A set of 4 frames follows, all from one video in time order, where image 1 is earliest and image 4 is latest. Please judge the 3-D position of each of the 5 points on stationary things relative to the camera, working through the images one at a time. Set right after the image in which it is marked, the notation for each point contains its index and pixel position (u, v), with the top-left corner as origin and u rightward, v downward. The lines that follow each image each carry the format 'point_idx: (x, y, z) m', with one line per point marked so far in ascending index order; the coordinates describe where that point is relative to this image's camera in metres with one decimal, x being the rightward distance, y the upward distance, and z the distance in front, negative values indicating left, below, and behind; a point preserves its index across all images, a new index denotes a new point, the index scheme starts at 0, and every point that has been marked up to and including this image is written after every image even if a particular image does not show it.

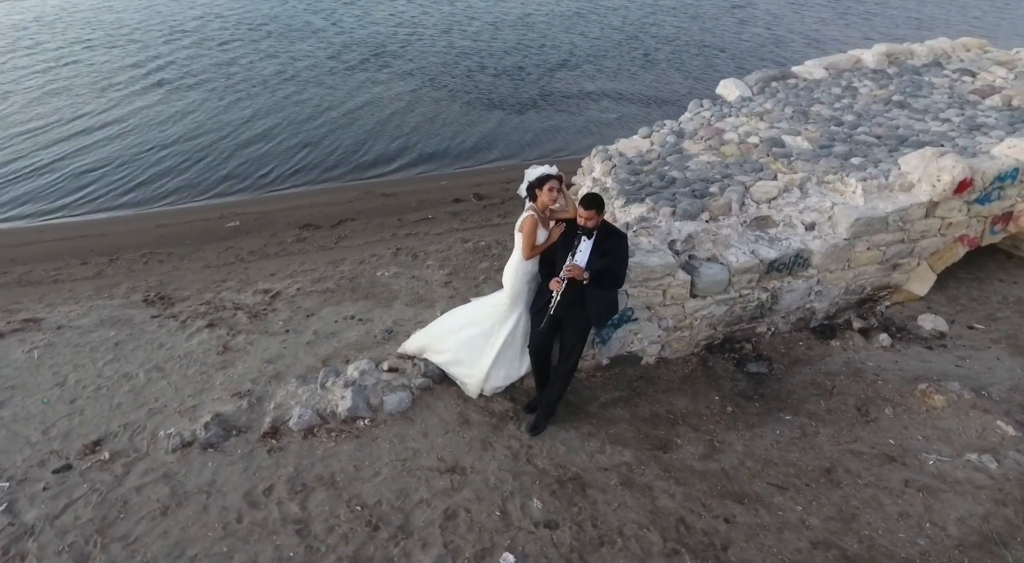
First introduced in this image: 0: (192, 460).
0: (-2.3, -1.3, +4.7) m
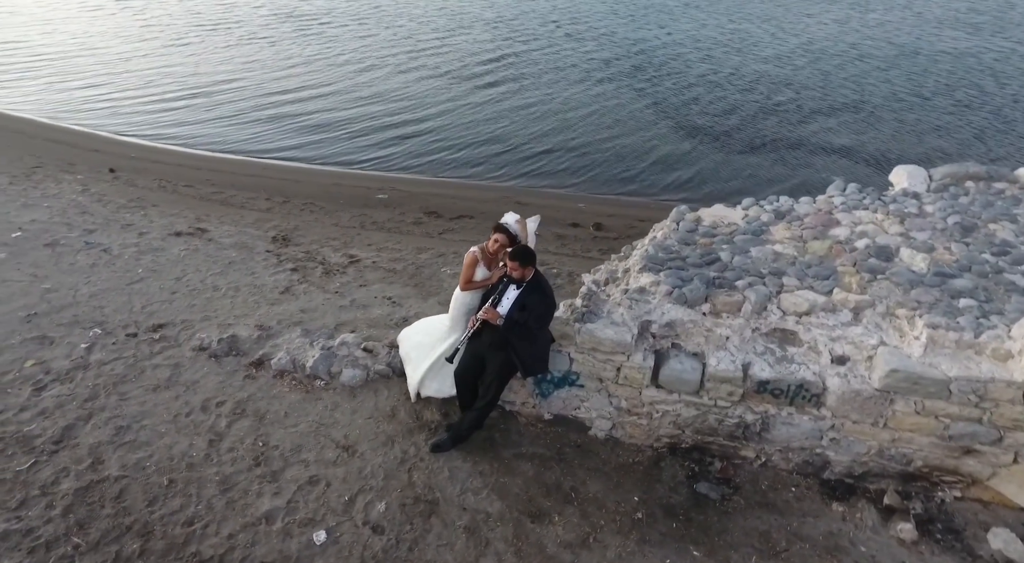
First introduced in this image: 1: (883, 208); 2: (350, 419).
0: (-3.0, -0.8, +6.2) m
1: (+3.9, +0.8, +6.8) m
2: (-1.4, -1.2, +5.8) m
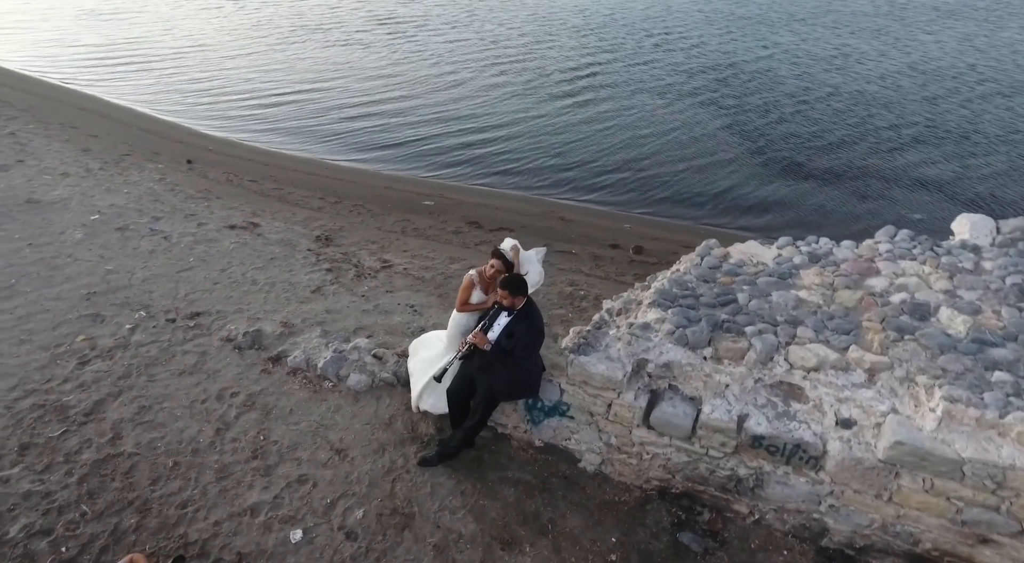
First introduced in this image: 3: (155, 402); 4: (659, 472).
0: (-3.0, -0.7, +6.6) m
1: (+4.1, +0.2, +6.2) m
2: (-1.5, -1.3, +6.0) m
3: (-3.3, -1.1, +6.0) m
4: (+1.2, -1.6, +5.4) m
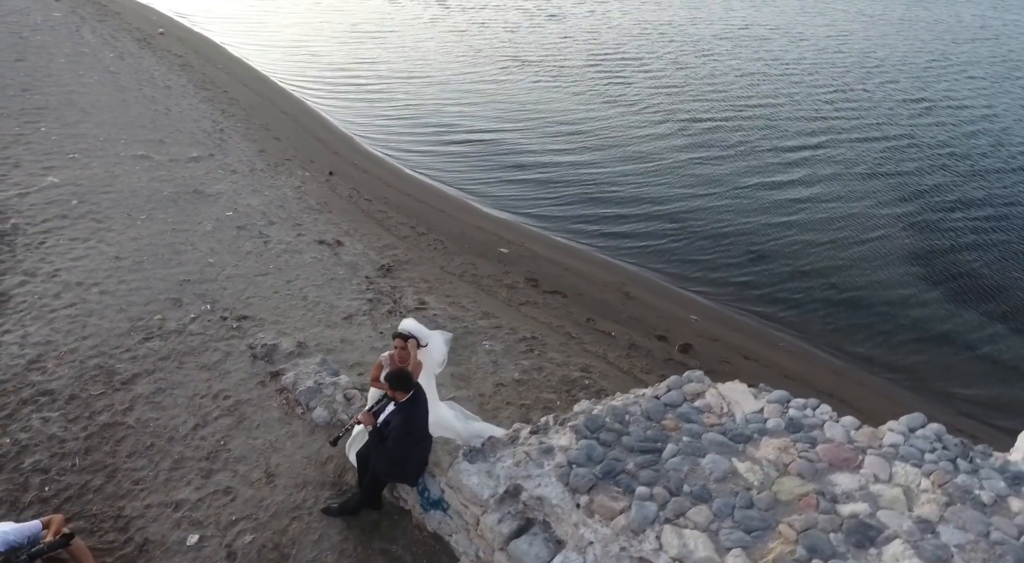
0: (-3.2, -0.9, +7.7) m
1: (+3.3, -1.4, +4.8) m
2: (-2.2, -1.7, +6.6) m
3: (-3.8, -1.2, +7.3) m
4: (0.0, -2.6, +5.1) m
